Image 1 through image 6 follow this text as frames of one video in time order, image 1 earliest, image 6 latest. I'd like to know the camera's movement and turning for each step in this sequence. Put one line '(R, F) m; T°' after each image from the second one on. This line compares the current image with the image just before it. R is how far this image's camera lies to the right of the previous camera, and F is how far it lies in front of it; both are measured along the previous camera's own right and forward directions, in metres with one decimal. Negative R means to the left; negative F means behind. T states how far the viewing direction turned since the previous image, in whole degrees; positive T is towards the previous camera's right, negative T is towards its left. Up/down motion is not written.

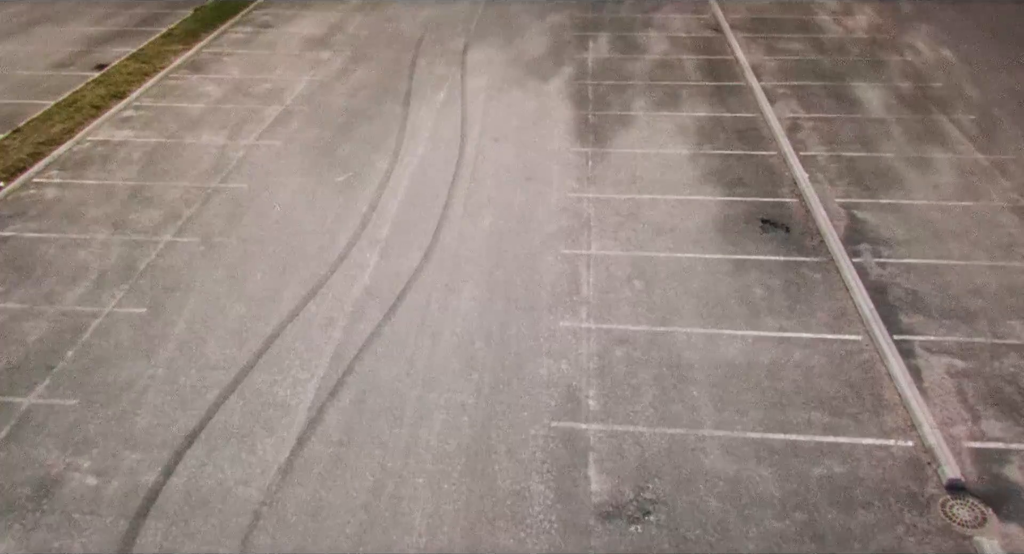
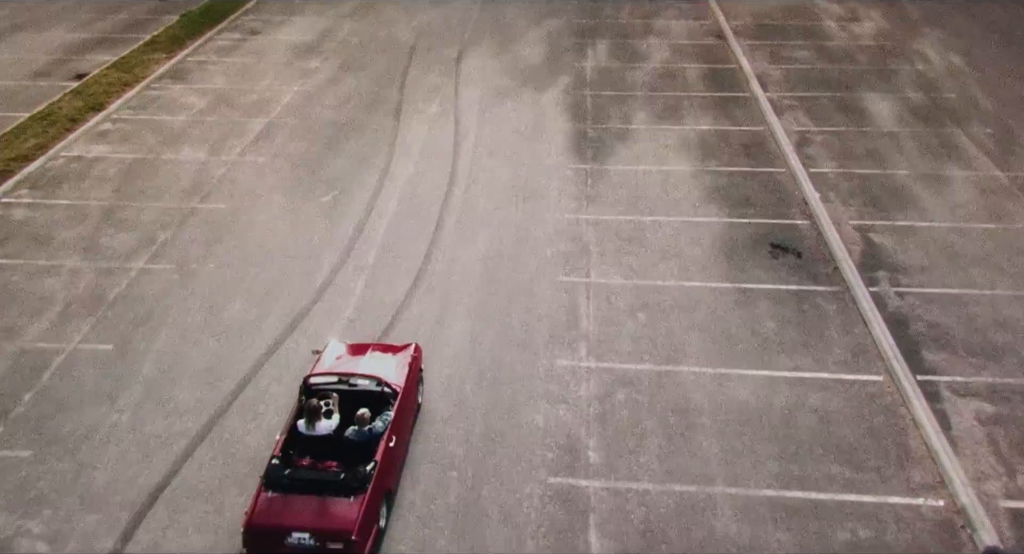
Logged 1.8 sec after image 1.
(0.0, +0.8) m; 0°
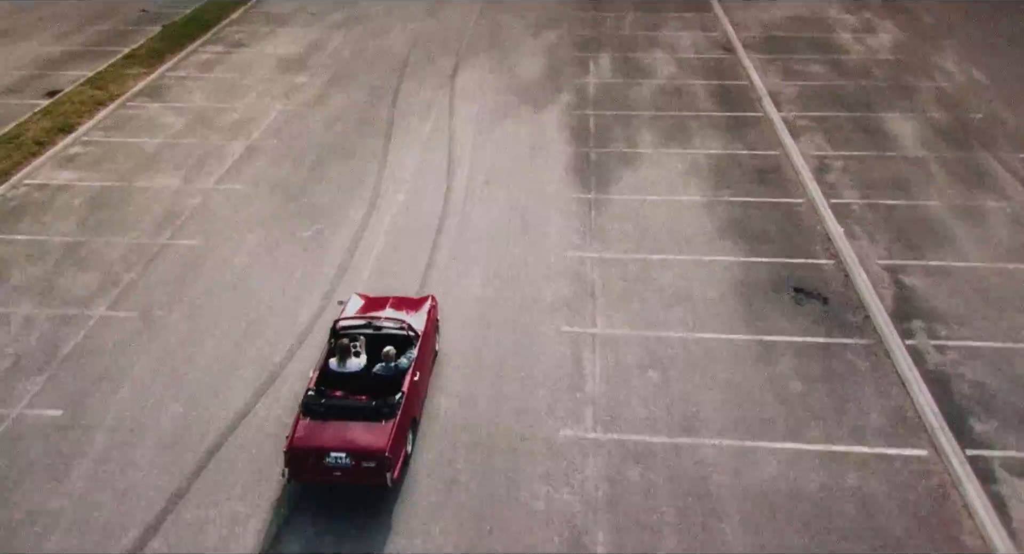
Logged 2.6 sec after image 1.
(0.0, +1.2) m; 0°
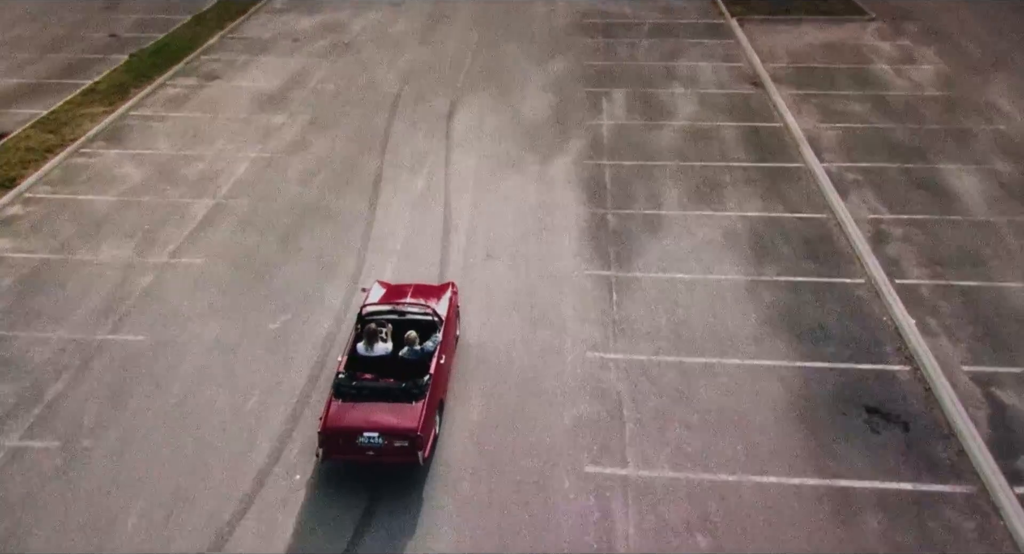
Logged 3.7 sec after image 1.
(-0.1, +2.3) m; 0°
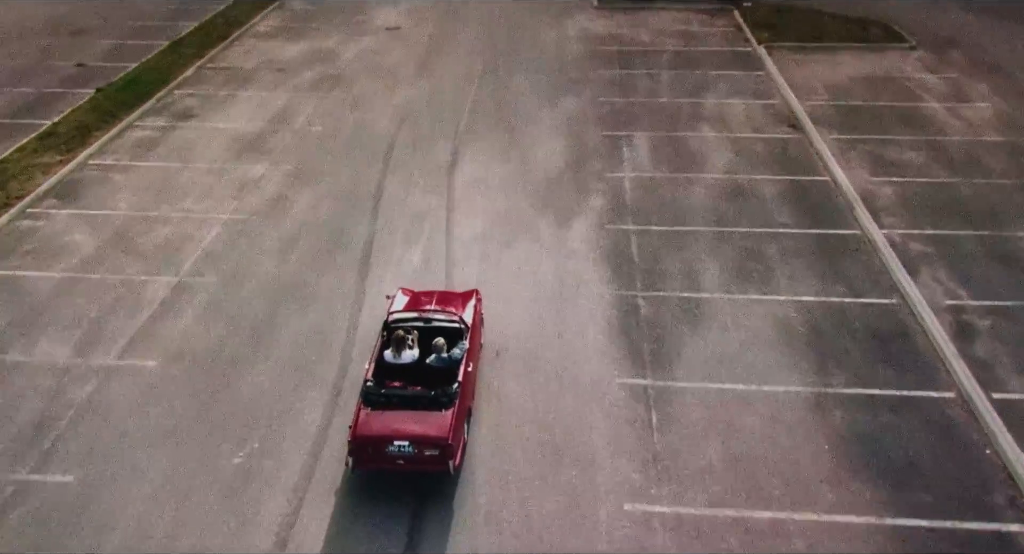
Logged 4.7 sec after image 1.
(-0.2, +2.2) m; 0°
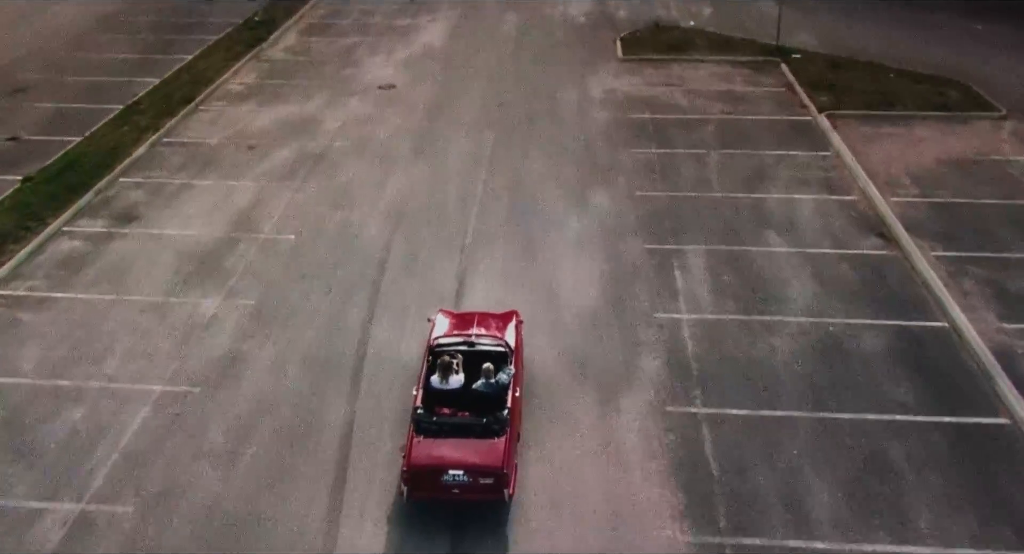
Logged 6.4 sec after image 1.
(-0.3, +3.7) m; 0°
